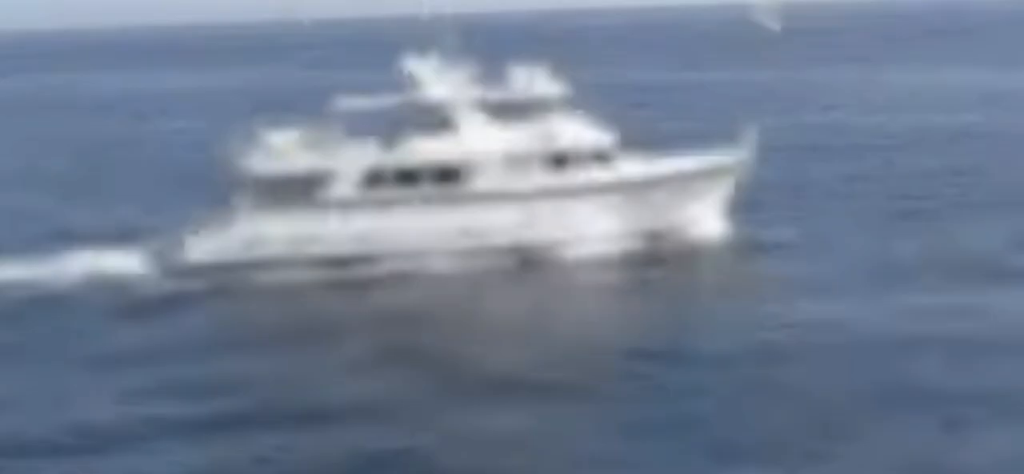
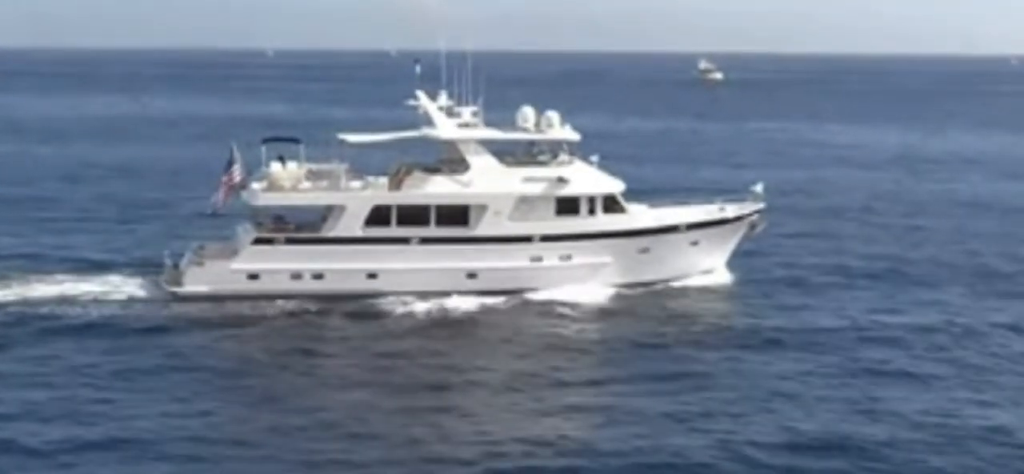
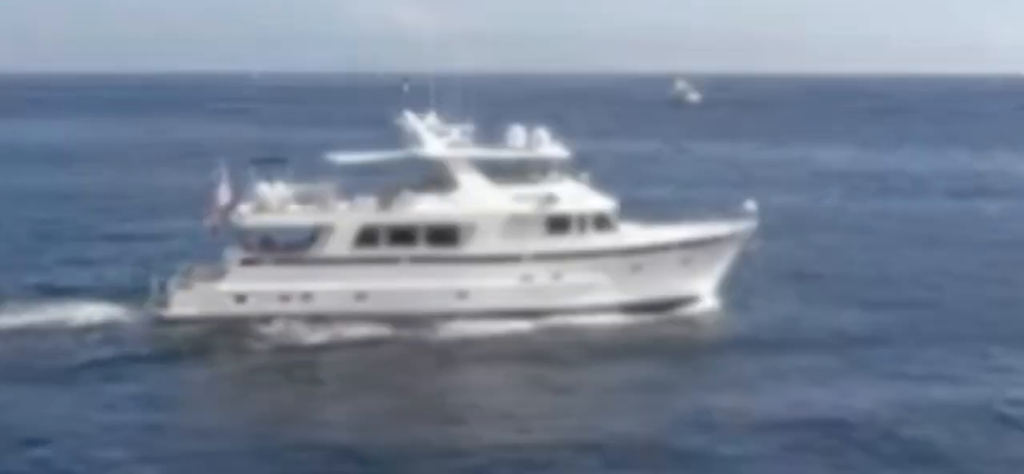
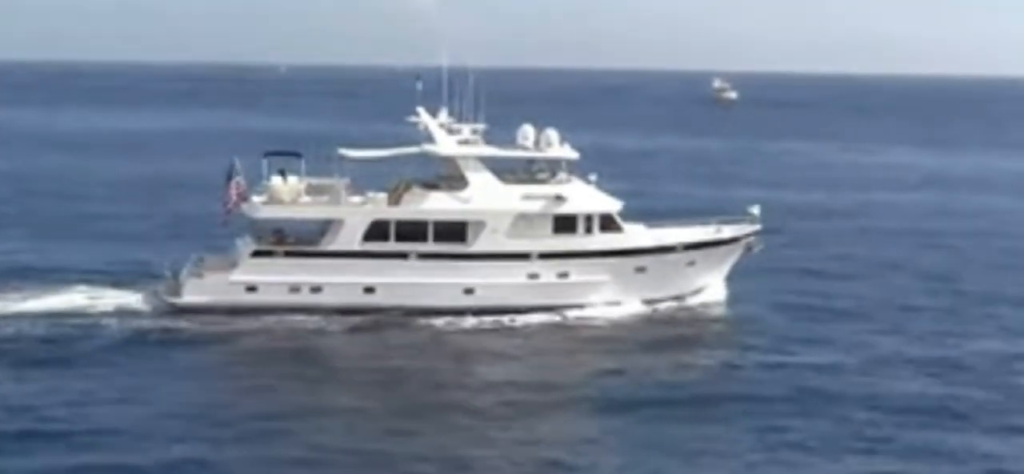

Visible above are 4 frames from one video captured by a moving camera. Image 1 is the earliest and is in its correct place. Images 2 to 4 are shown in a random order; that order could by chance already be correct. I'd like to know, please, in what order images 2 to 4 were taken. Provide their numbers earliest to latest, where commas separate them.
4, 2, 3
